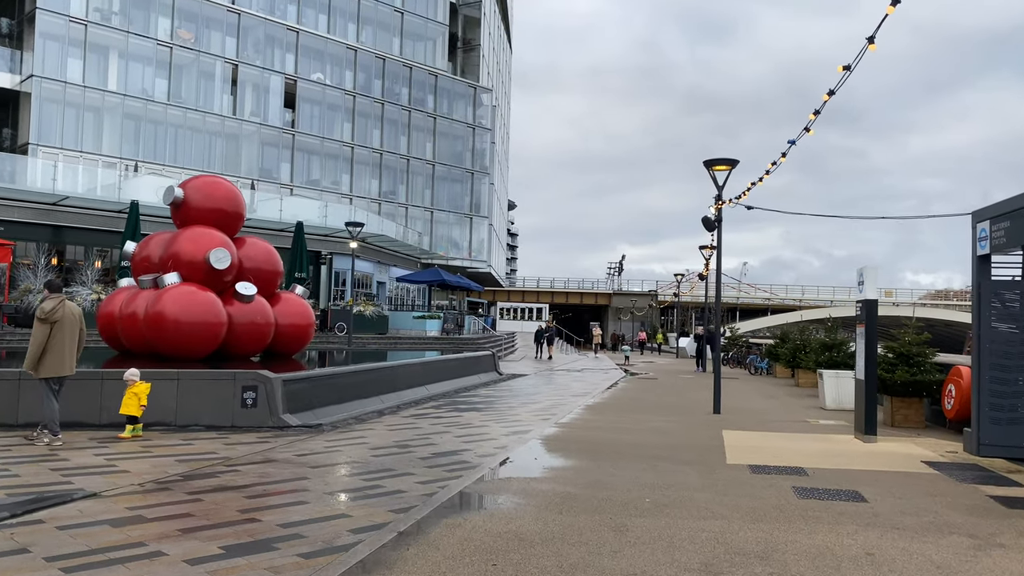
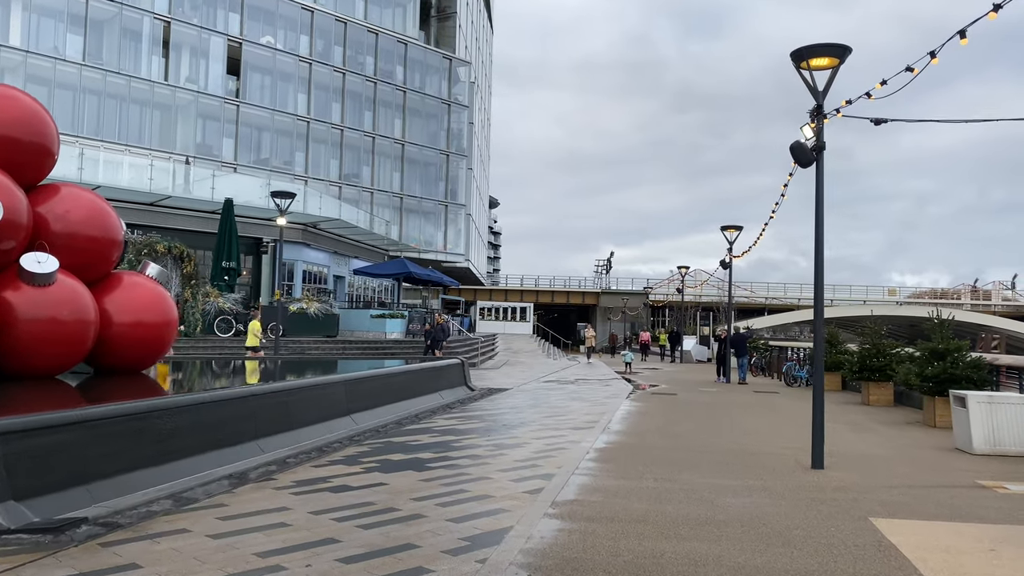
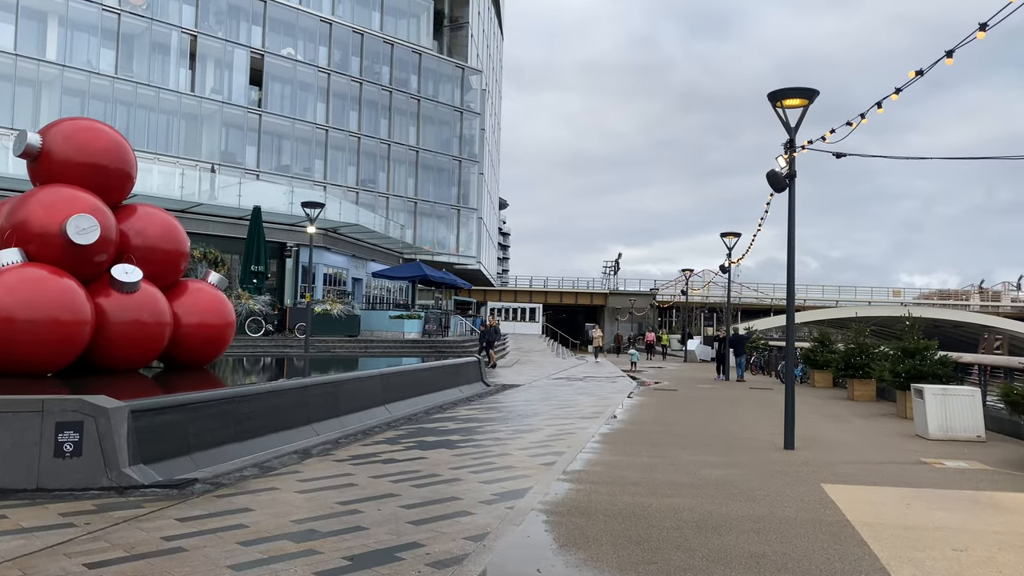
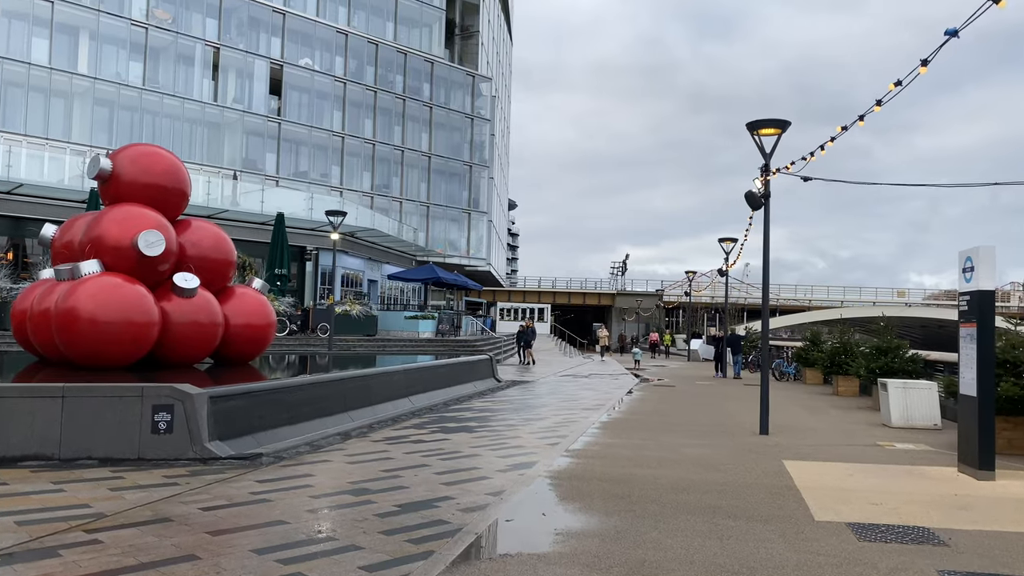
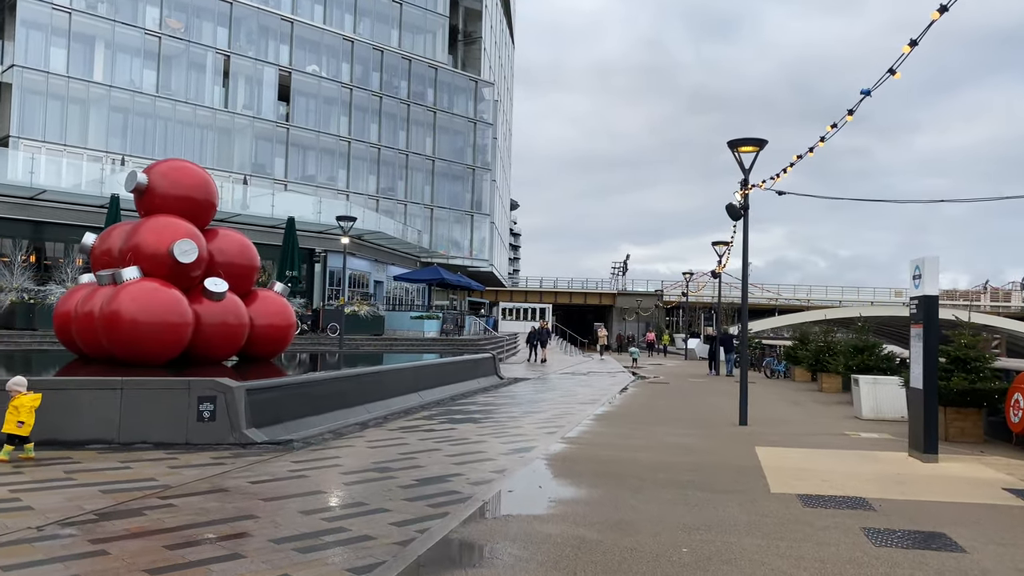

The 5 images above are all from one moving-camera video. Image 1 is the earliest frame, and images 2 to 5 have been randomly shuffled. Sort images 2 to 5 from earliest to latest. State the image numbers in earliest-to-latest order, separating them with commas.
5, 4, 3, 2
